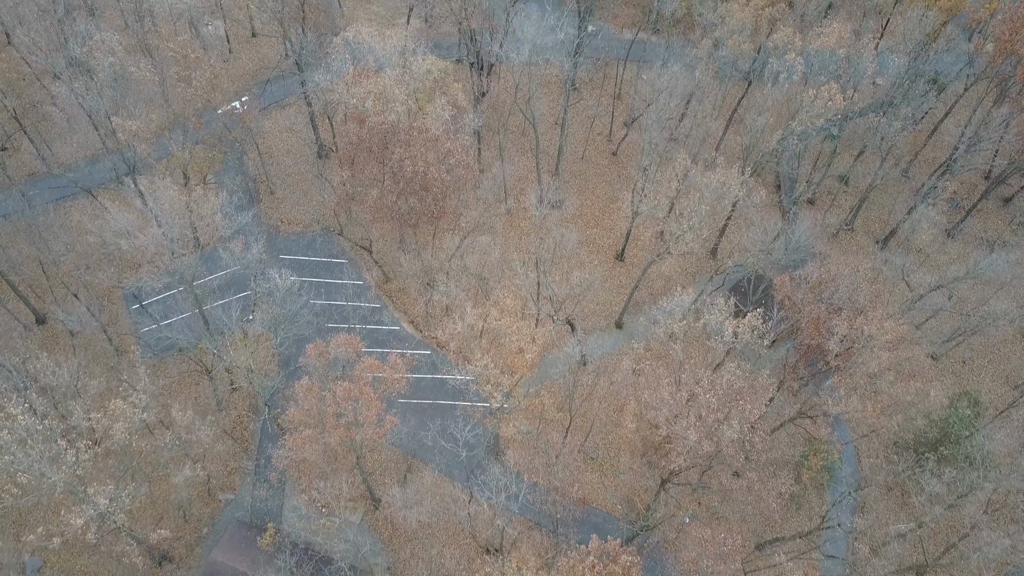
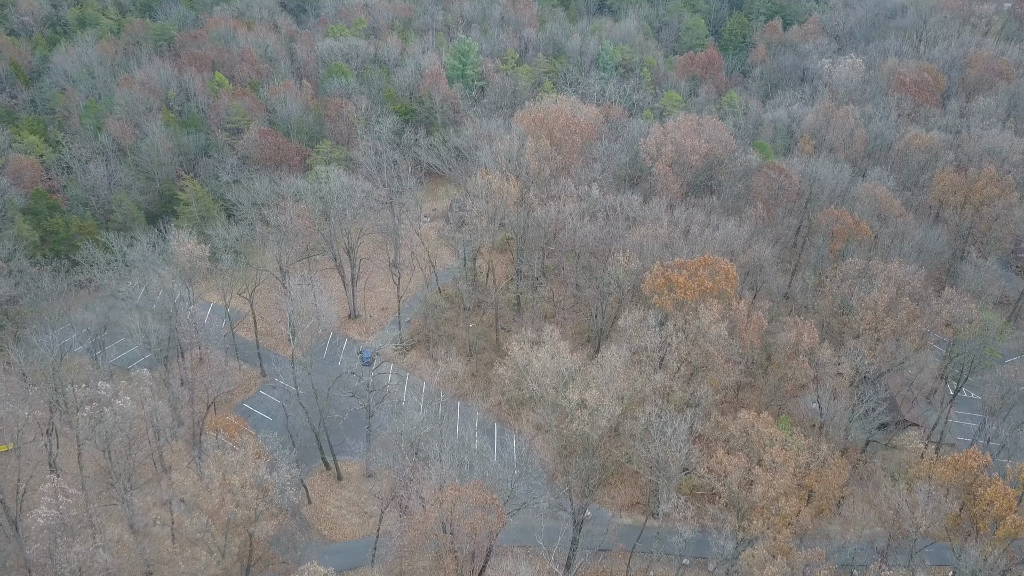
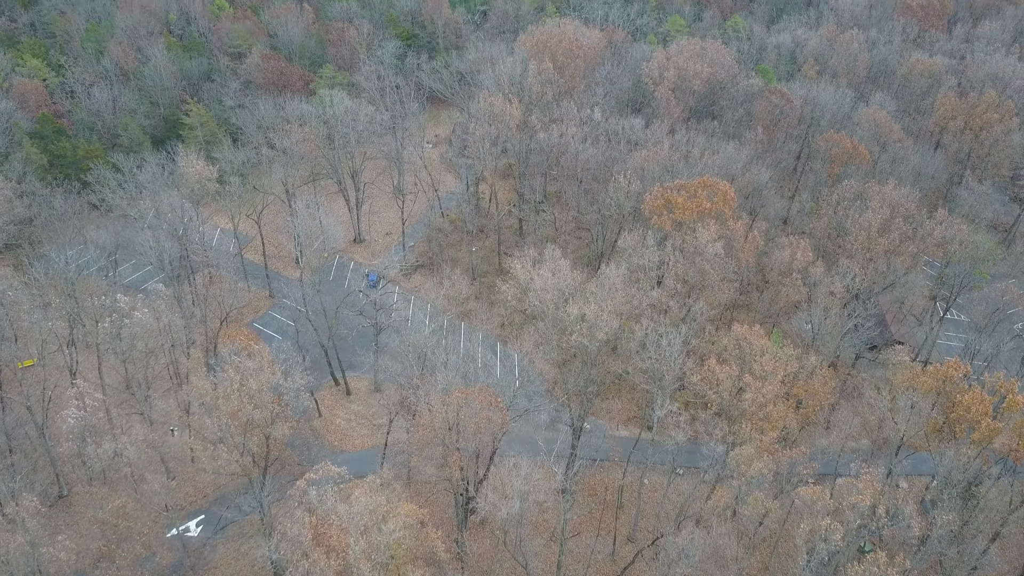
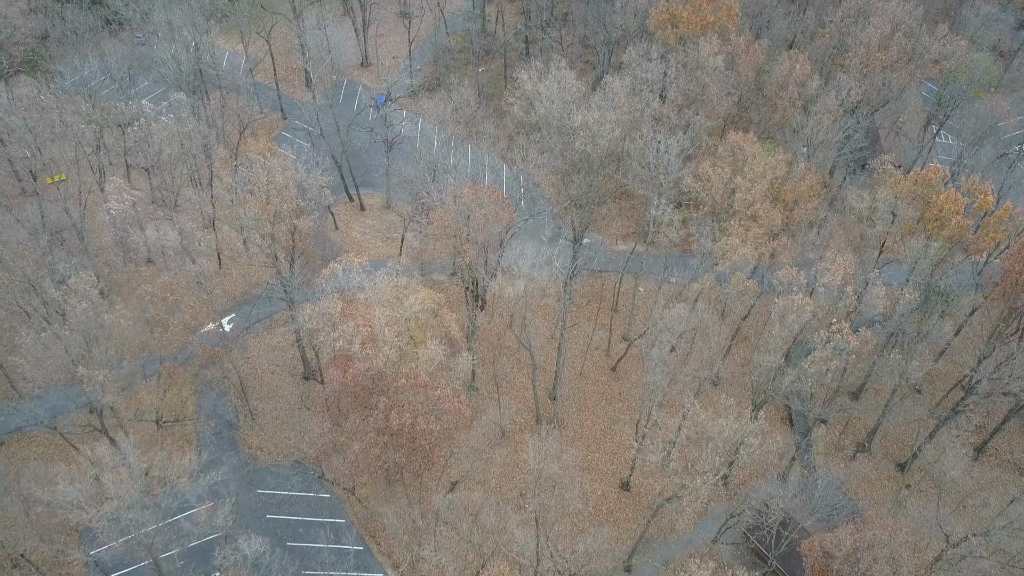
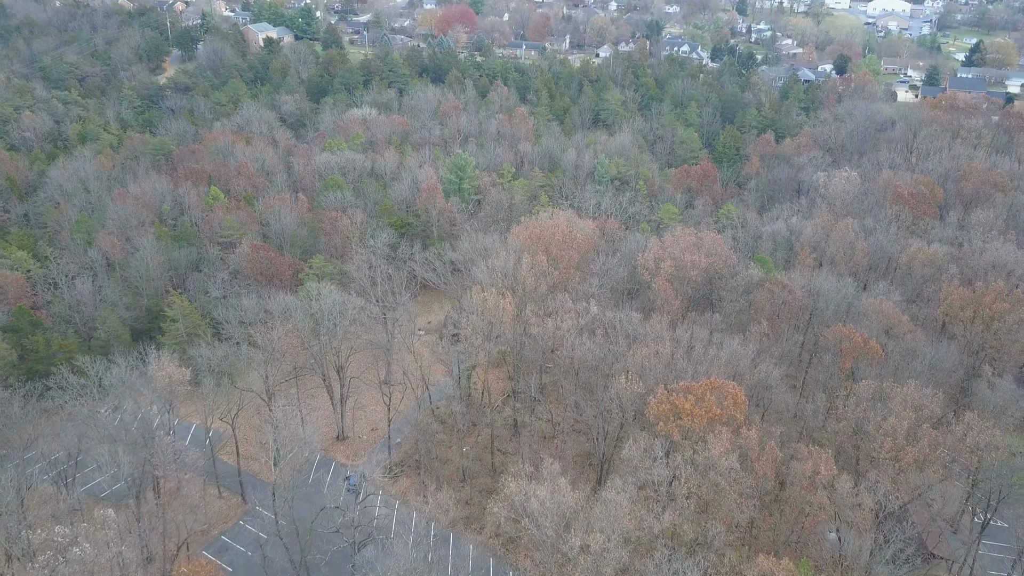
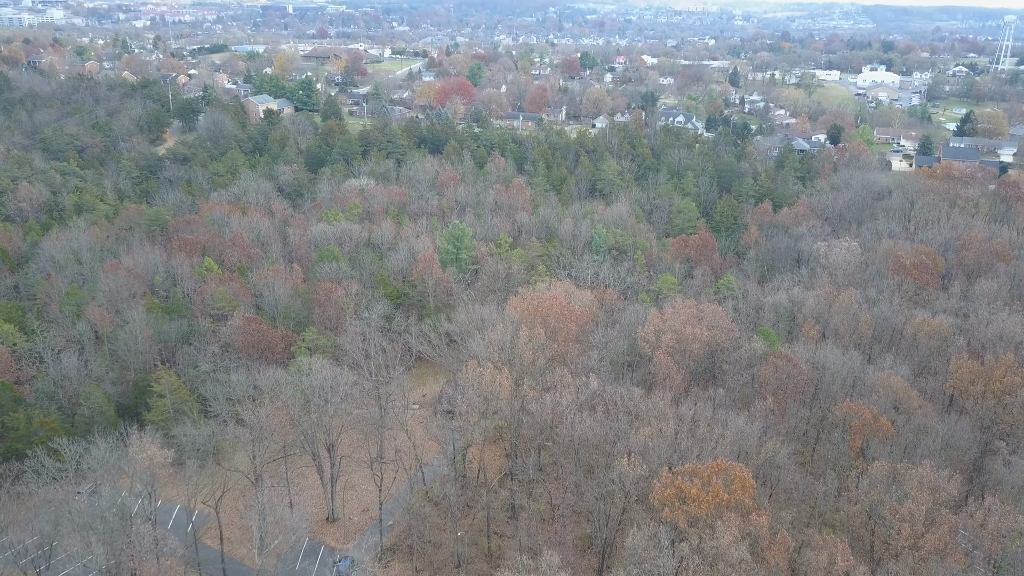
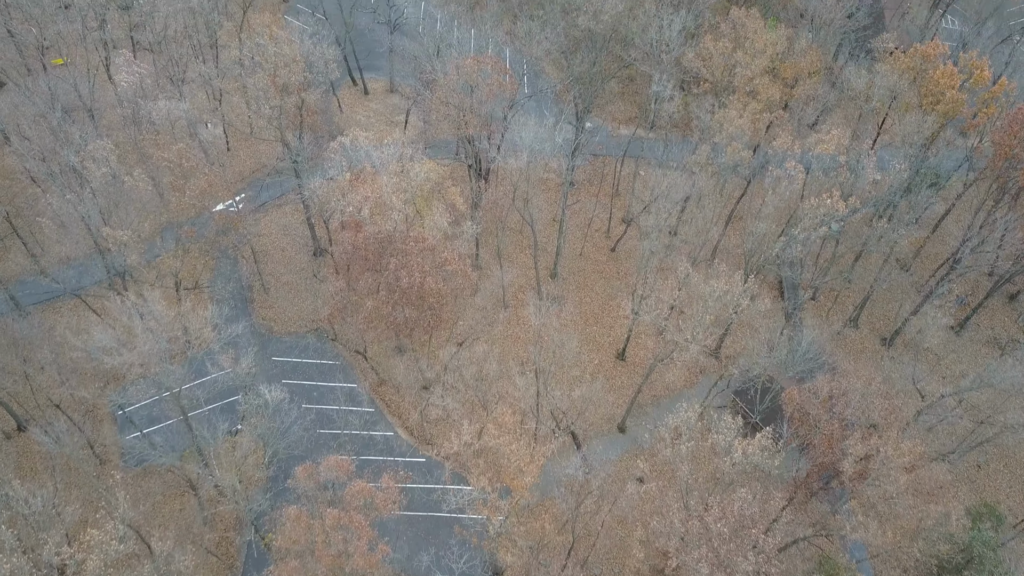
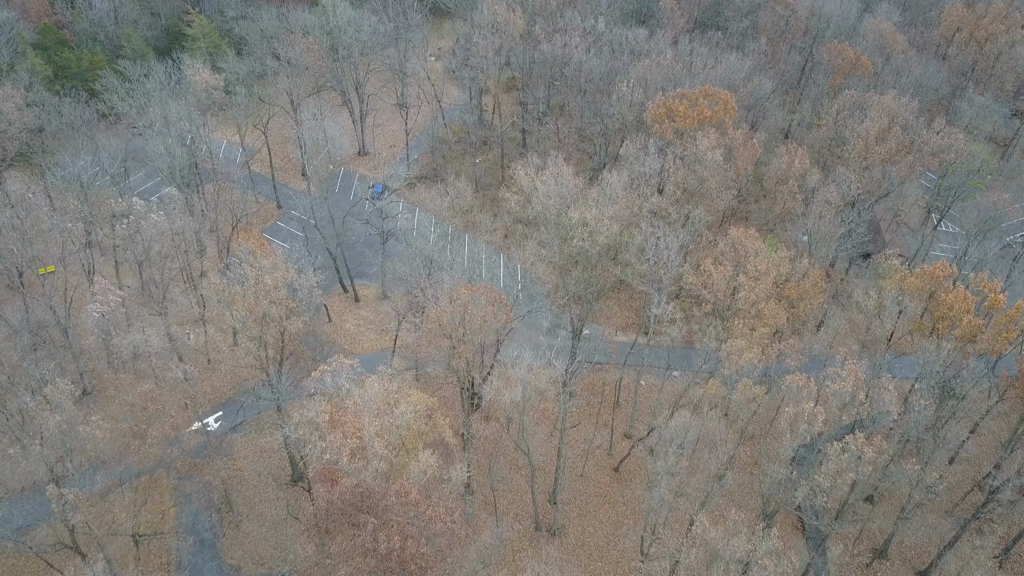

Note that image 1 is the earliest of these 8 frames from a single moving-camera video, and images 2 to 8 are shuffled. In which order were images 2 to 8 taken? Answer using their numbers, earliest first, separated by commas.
7, 4, 8, 3, 2, 5, 6
